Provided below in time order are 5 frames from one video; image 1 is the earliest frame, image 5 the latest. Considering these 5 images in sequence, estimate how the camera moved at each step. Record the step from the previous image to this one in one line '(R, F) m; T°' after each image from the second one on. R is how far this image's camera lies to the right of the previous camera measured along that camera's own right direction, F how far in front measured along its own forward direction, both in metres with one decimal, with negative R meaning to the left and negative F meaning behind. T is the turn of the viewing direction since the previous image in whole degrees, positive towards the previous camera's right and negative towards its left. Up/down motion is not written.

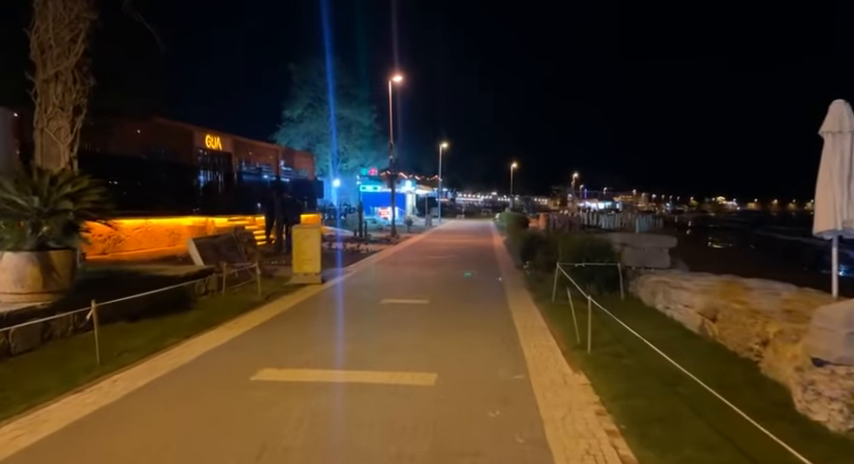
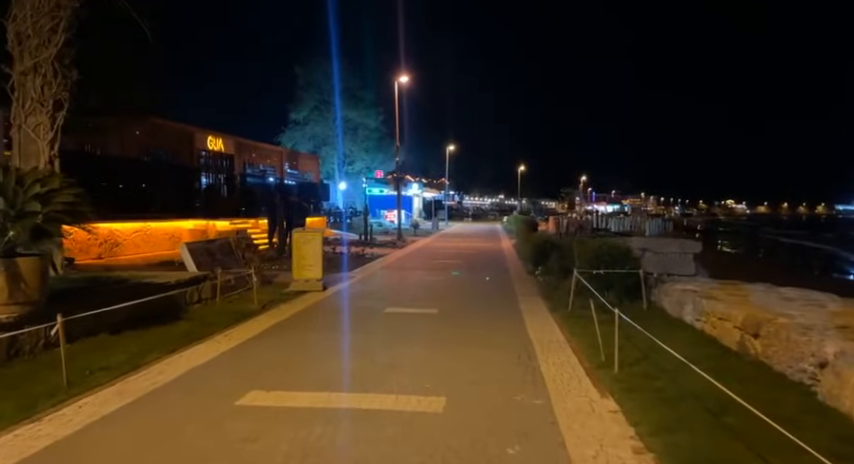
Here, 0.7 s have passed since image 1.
(0.0, +0.8) m; -1°
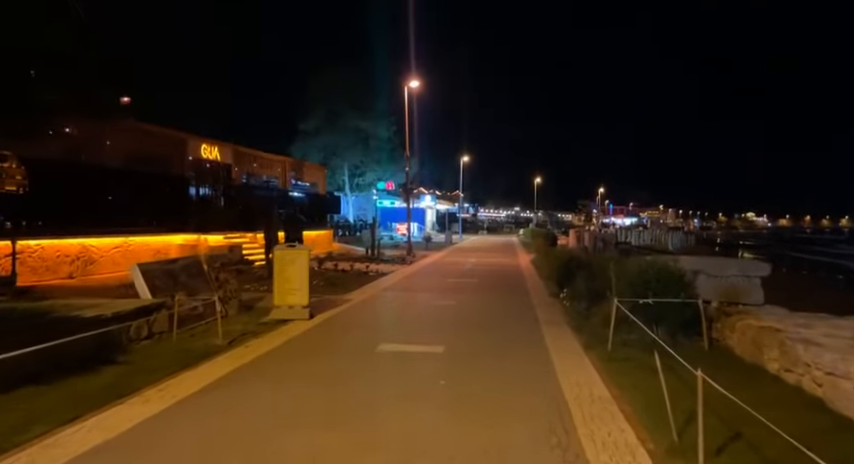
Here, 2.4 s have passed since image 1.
(+0.2, +2.1) m; -2°
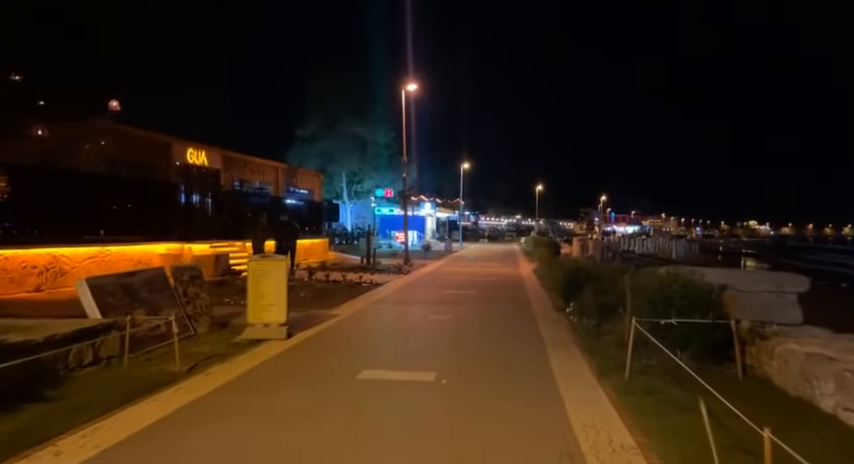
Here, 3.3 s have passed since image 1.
(+0.2, +1.2) m; 0°
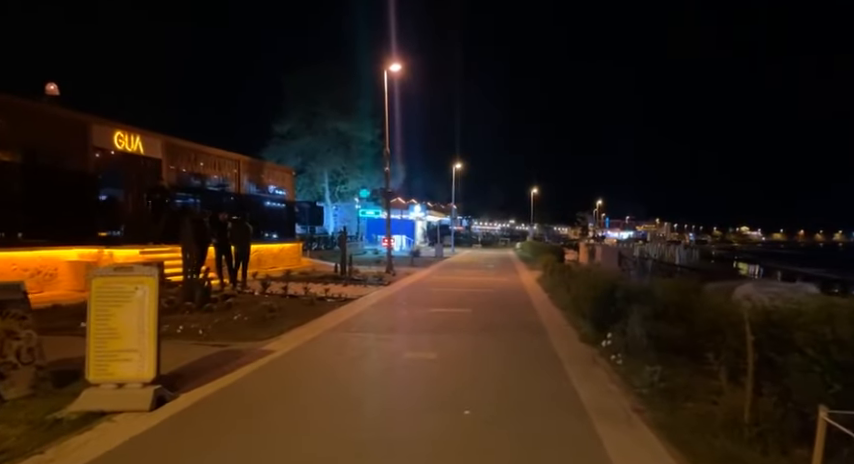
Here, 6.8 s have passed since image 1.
(+0.3, +4.1) m; +1°
